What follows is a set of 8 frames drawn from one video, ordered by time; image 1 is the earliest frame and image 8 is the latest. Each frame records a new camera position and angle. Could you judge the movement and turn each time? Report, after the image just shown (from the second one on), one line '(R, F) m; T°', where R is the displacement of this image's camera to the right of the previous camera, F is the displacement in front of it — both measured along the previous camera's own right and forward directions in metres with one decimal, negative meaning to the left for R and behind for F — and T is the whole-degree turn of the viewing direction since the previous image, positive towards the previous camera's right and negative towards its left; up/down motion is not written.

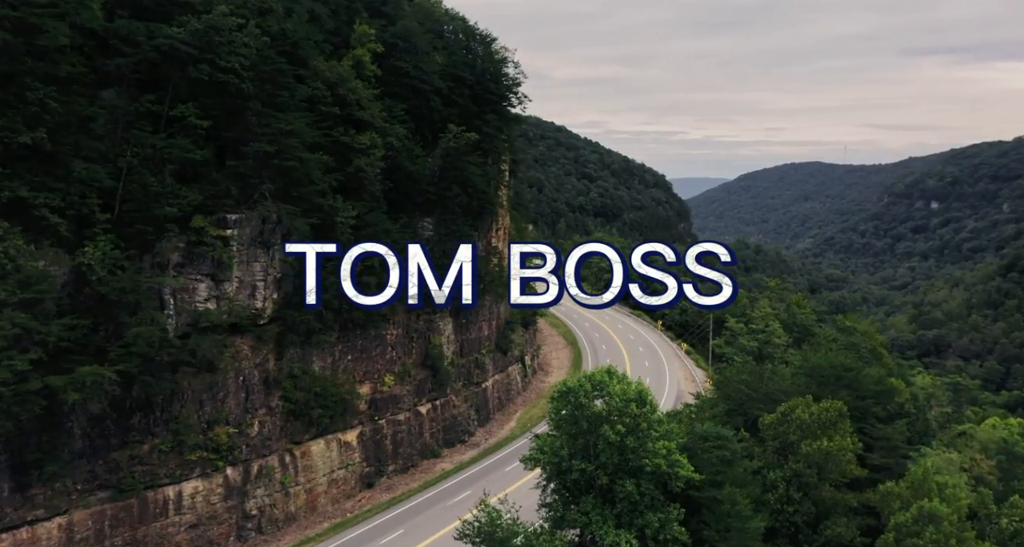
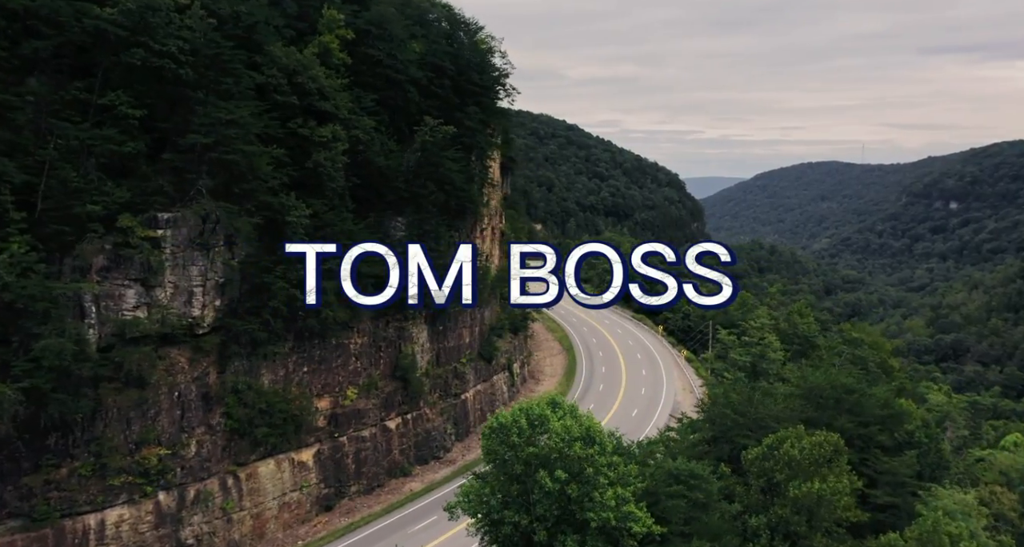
(+1.6, +3.2) m; -1°
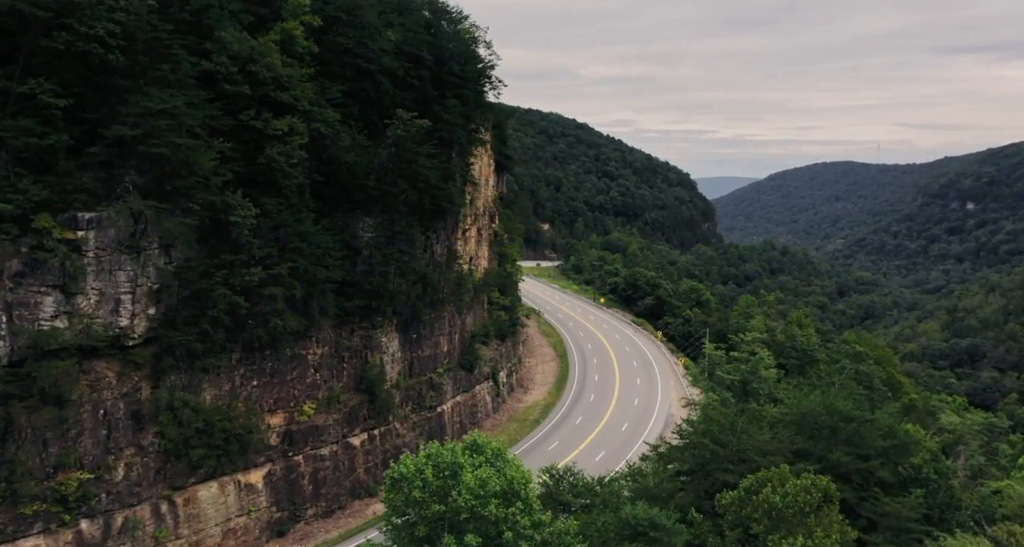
(+1.5, +2.9) m; -1°
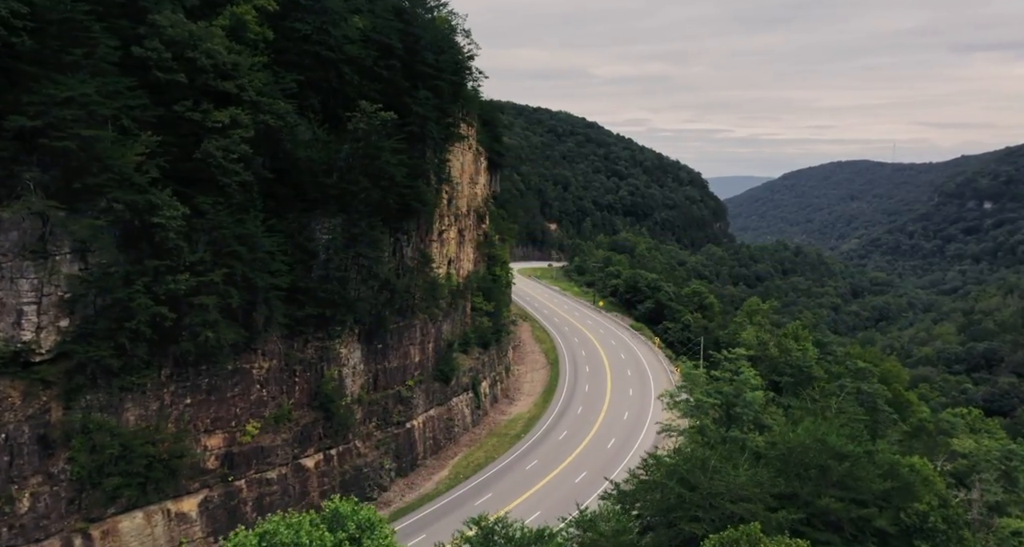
(+1.6, +3.0) m; -1°
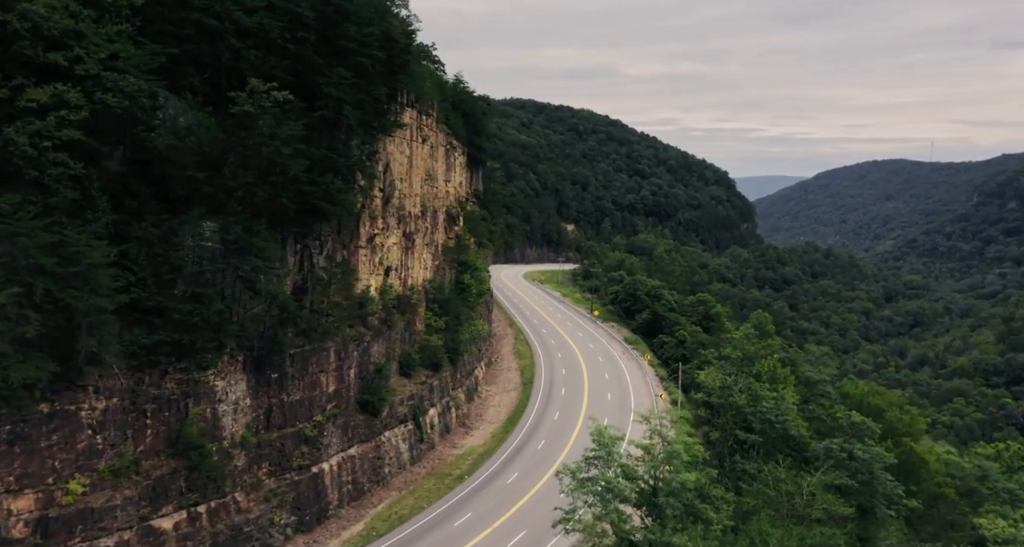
(+3.6, +6.5) m; -2°
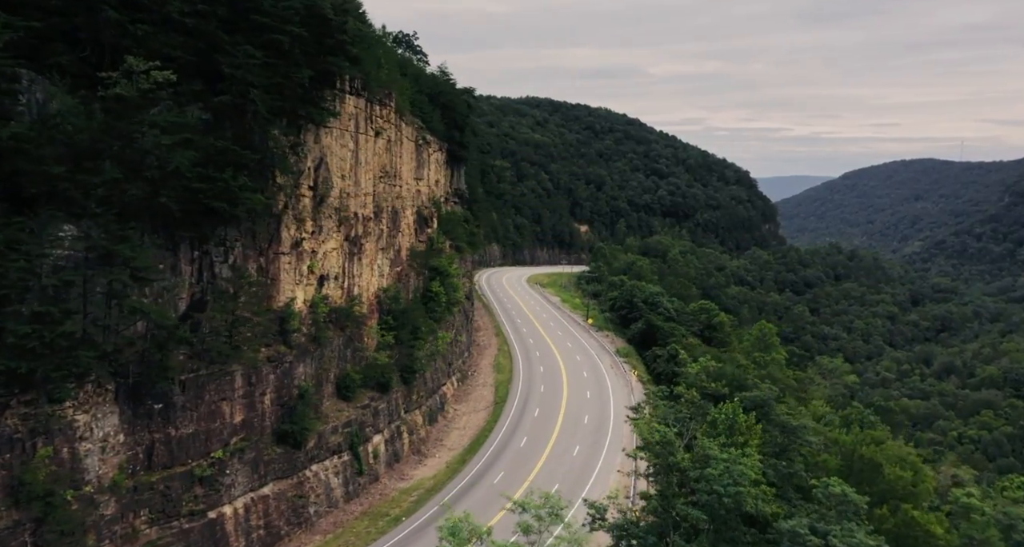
(+2.8, +4.8) m; -2°
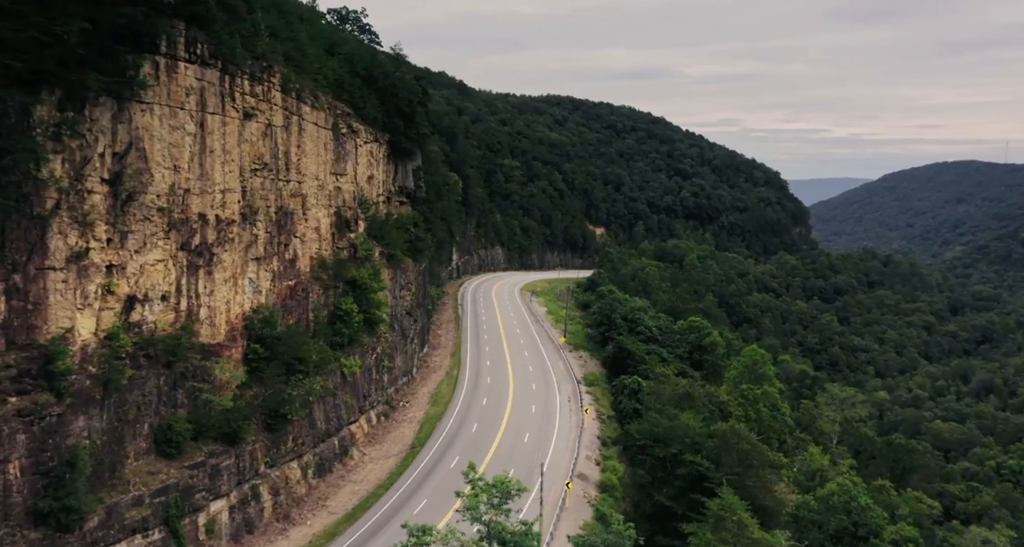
(+4.8, +8.3) m; -2°
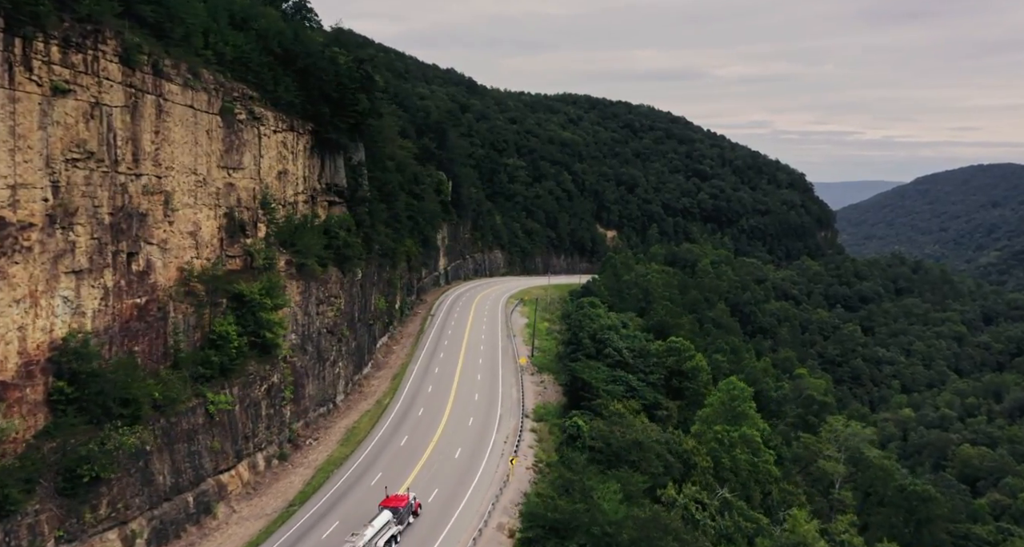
(+4.1, +7.2) m; -2°
